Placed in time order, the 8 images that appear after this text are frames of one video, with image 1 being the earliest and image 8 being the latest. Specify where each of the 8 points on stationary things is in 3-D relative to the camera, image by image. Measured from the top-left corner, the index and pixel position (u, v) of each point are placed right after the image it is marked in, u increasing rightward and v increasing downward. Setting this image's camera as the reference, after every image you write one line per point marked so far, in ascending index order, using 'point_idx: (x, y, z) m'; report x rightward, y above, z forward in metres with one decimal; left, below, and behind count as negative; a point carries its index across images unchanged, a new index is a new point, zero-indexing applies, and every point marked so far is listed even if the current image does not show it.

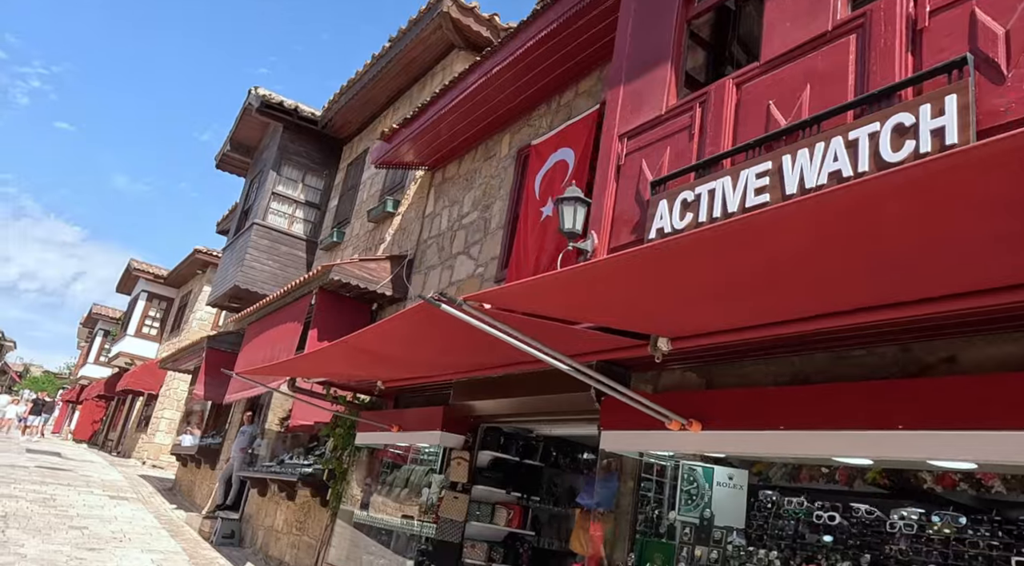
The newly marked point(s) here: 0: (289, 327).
0: (-2.5, -0.5, +8.4) m
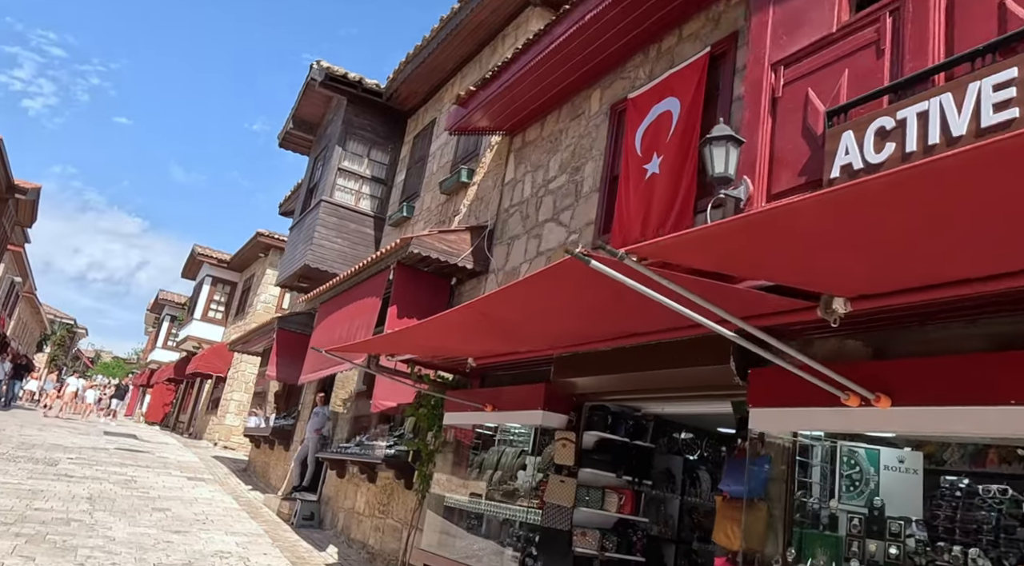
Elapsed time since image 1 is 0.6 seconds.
0: (-1.6, -0.2, +8.0) m
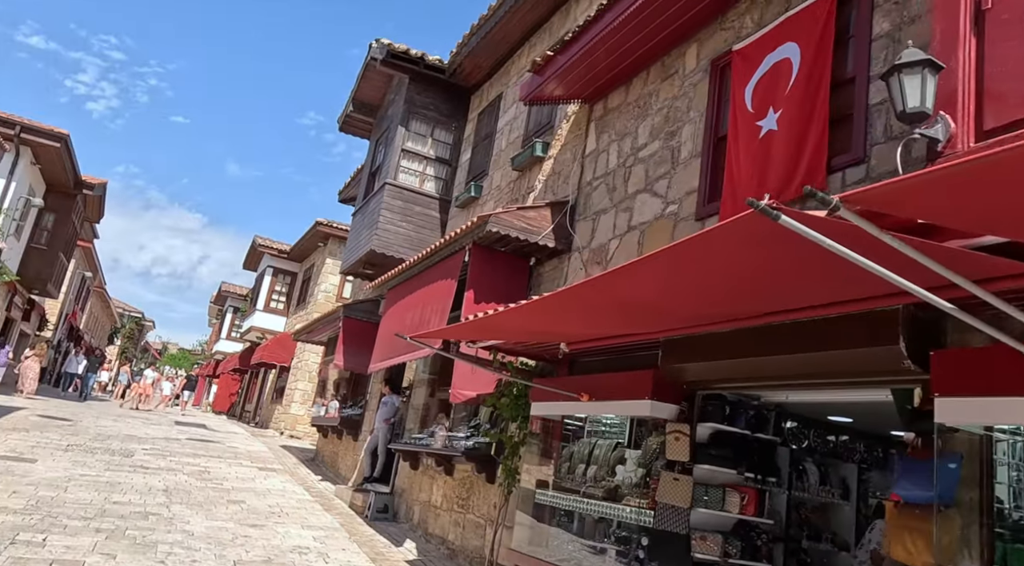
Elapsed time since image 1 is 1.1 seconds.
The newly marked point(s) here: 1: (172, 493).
0: (-0.7, -0.1, +7.6) m
1: (-4.5, -2.8, +9.7) m
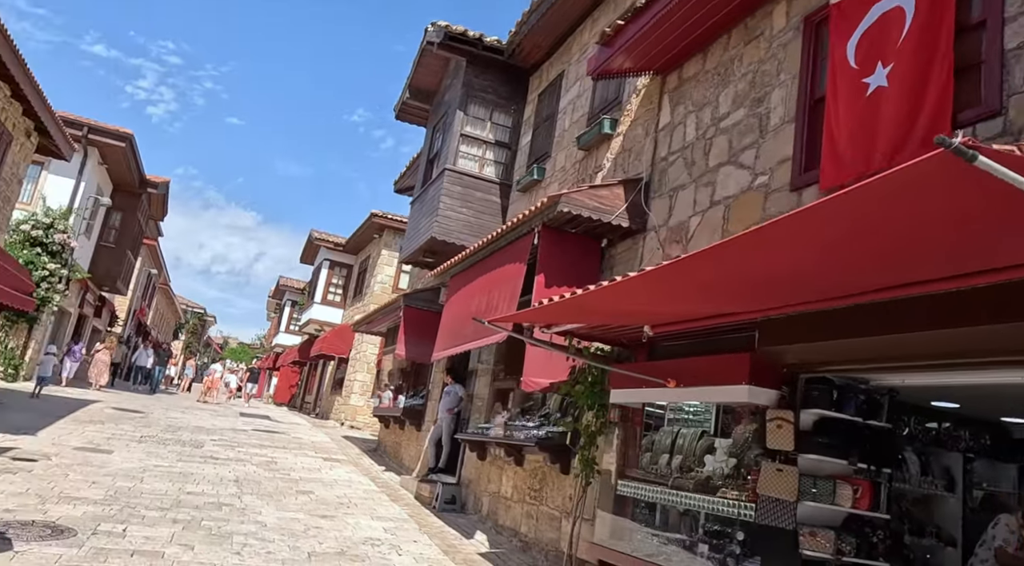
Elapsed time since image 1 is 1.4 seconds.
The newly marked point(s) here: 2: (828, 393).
0: (0.0, +0.1, +7.4) m
1: (-3.6, -2.7, +9.8) m
2: (+1.8, -0.6, +4.2) m
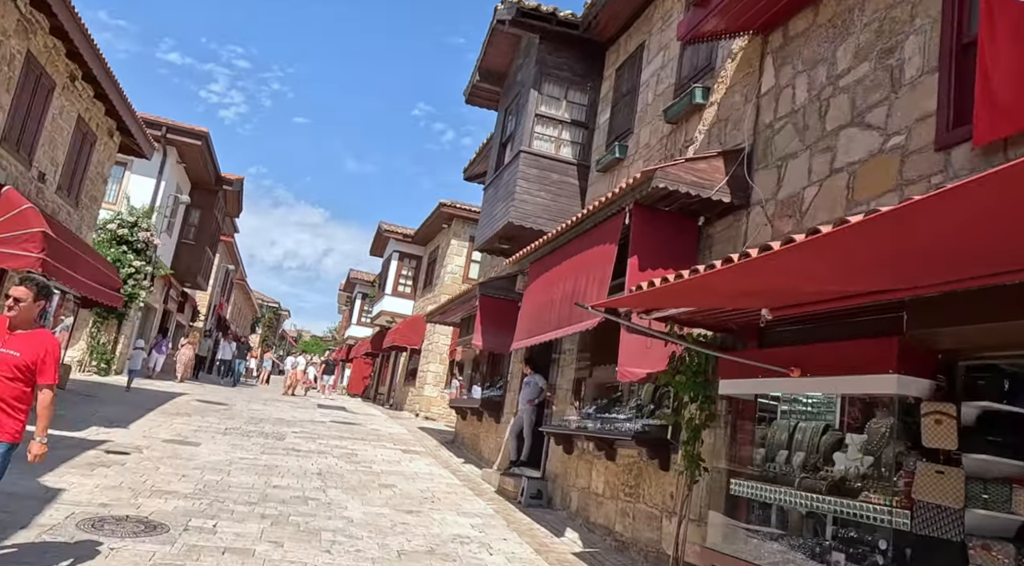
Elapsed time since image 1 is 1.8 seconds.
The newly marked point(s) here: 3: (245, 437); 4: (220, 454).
0: (+0.8, +0.2, +6.9) m
1: (-2.5, -2.6, +9.7) m
2: (+2.4, -0.5, +3.6) m
3: (-4.5, -2.6, +12.3) m
4: (-4.2, -2.5, +10.4) m
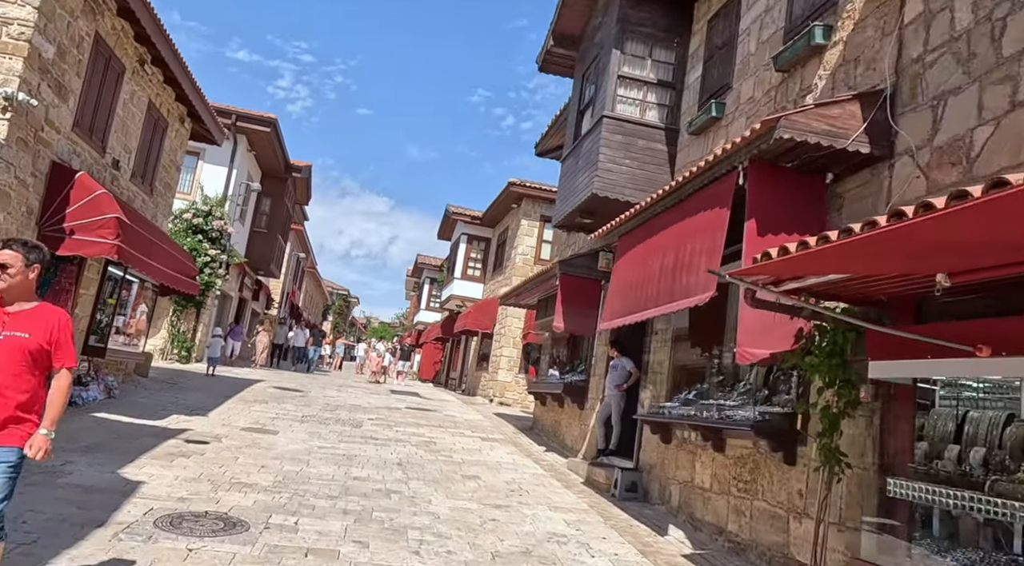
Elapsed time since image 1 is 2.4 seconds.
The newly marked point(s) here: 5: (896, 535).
0: (+1.6, +0.5, +6.1) m
1: (-1.4, -2.3, +9.2) m
2: (+2.9, -0.3, +2.7) m
3: (-3.1, -2.4, +12.0) m
4: (-3.0, -2.2, +10.1) m
5: (+2.3, -1.5, +4.4) m
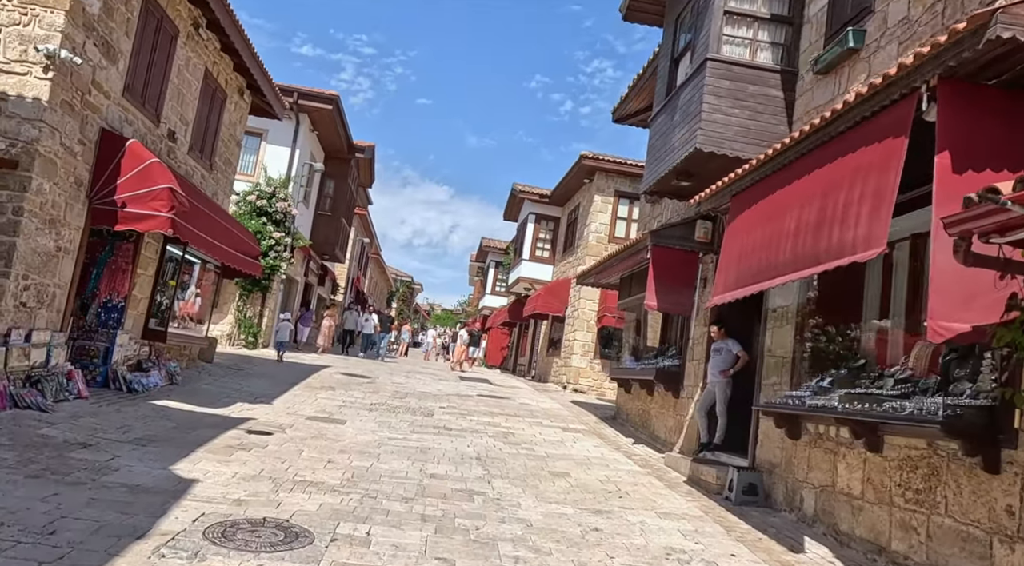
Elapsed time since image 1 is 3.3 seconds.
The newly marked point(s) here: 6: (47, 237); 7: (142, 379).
0: (+2.4, +0.8, +4.8) m
1: (-0.3, -2.0, +8.2) m
2: (+3.4, -0.1, +1.3) m
3: (-1.8, -2.0, +11.2) m
4: (-1.8, -1.9, +9.3) m
5: (+3.0, -1.3, +3.1) m
6: (-4.9, +0.5, +7.7) m
7: (-5.1, -1.3, +10.0) m
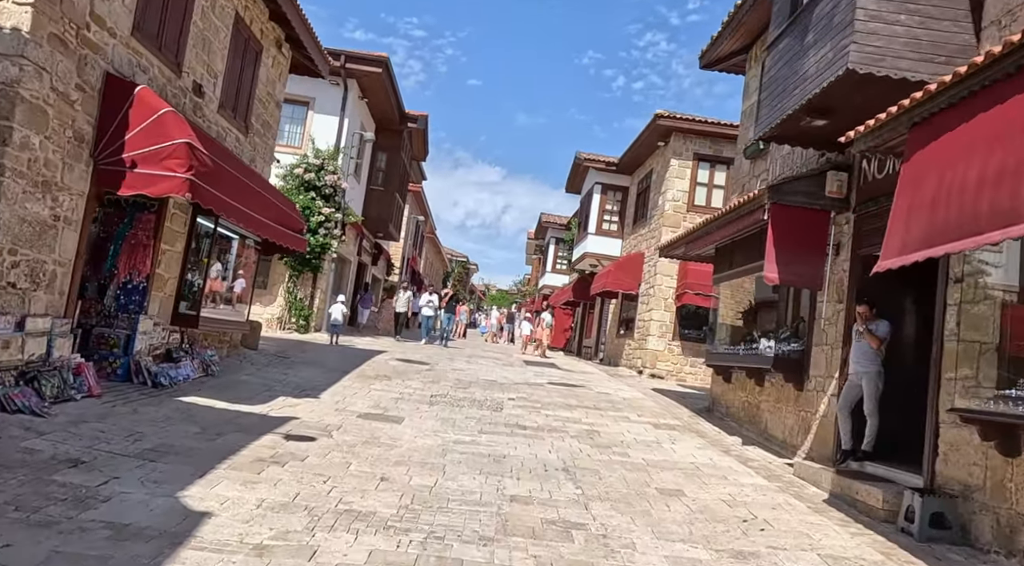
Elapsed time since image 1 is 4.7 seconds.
0: (+3.0, +1.0, +2.9) m
1: (+0.6, -1.7, +6.6) m
2: (+3.7, +0.1, -0.6) m
3: (-0.7, -1.7, +9.6) m
4: (-0.9, -1.6, +7.7) m
5: (+3.5, -1.1, +1.2) m
6: (-4.1, +0.7, +6.4) m
7: (-4.0, -1.0, +8.6) m
